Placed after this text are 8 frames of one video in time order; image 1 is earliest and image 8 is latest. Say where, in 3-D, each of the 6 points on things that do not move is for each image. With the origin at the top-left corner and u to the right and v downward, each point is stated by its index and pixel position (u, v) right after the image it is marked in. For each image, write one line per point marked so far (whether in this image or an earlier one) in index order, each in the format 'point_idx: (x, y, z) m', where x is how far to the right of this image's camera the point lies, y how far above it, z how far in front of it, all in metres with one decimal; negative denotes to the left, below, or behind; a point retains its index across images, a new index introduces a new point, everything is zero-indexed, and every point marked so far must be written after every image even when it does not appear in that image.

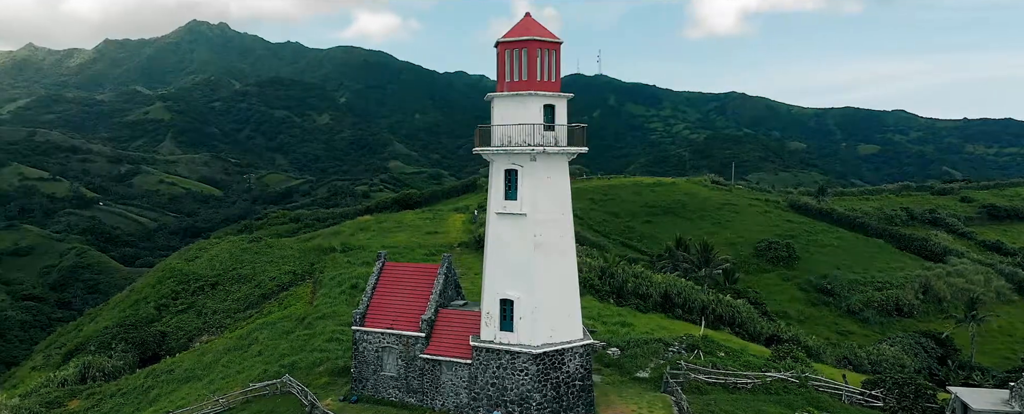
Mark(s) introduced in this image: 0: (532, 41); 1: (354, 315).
0: (+0.5, +4.2, +17.0) m
1: (-4.6, -3.2, +19.6) m
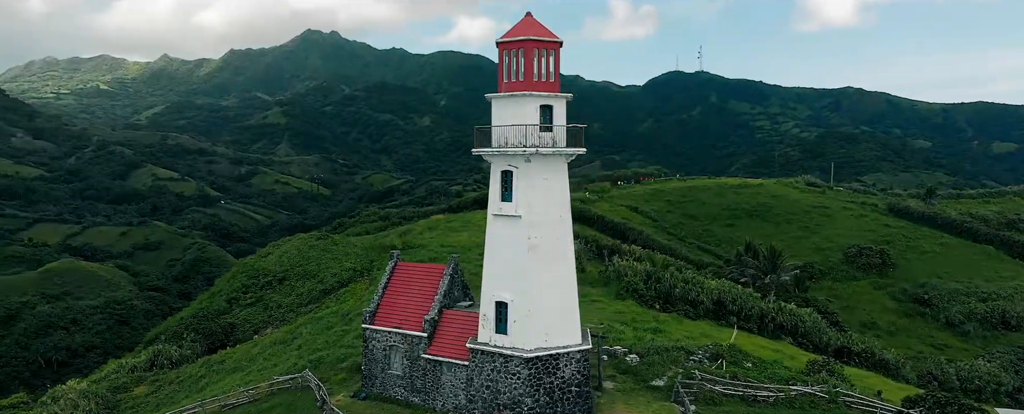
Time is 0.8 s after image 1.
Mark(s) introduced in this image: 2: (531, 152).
0: (+0.4, +4.2, +16.8) m
1: (-4.4, -3.2, +20.0) m
2: (+0.3, +1.4, +16.6) m
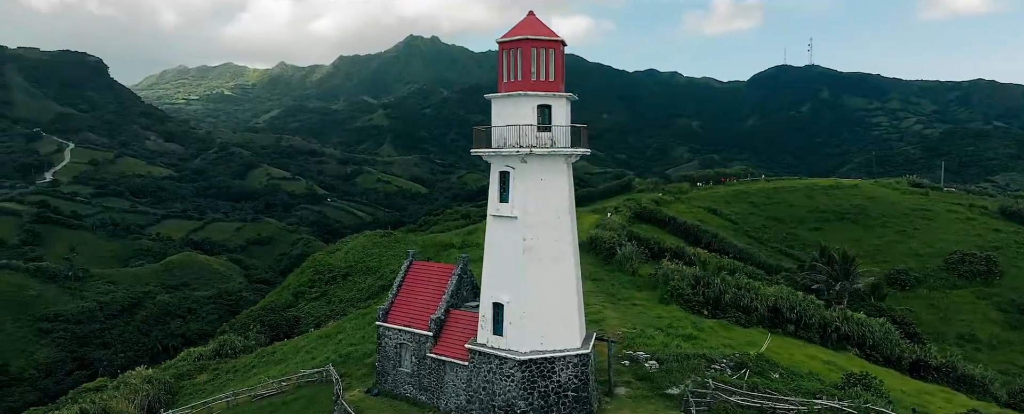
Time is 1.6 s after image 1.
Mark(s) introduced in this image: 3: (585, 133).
0: (+0.3, +4.1, +16.6) m
1: (-4.1, -3.2, +20.4) m
2: (+0.2, +1.4, +16.4) m
3: (+1.7, +1.9, +17.5) m
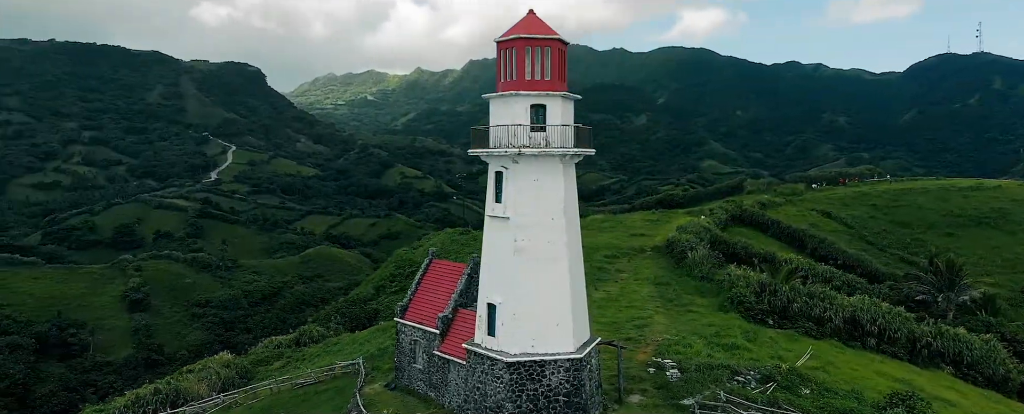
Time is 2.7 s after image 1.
0: (+0.2, +4.1, +16.5) m
1: (-3.6, -3.2, +20.9) m
2: (0.0, +1.3, +16.3) m
3: (+1.7, +1.9, +17.1) m
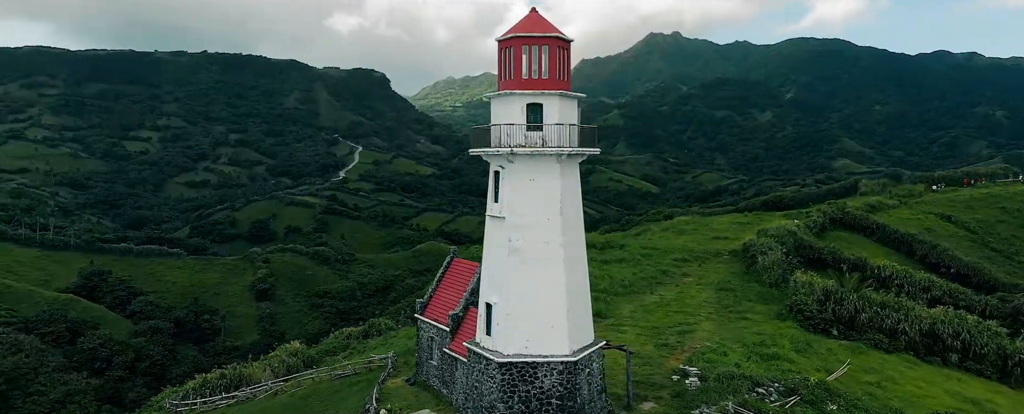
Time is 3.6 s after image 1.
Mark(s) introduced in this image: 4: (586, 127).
0: (+0.1, +4.1, +16.4) m
1: (-3.0, -3.1, +21.4) m
2: (-0.1, +1.3, +16.2) m
3: (+1.6, +1.9, +16.8) m
4: (+1.8, +2.0, +16.9) m
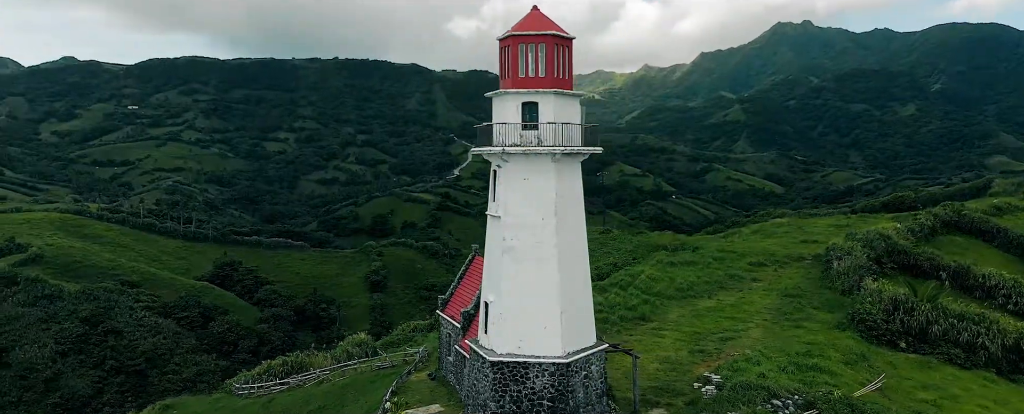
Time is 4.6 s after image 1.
0: (0.0, +4.1, +16.4) m
1: (-2.4, -3.1, +21.8) m
2: (-0.3, +1.4, +16.3) m
3: (+1.6, +1.9, +16.5) m
4: (+1.8, +2.0, +16.6) m
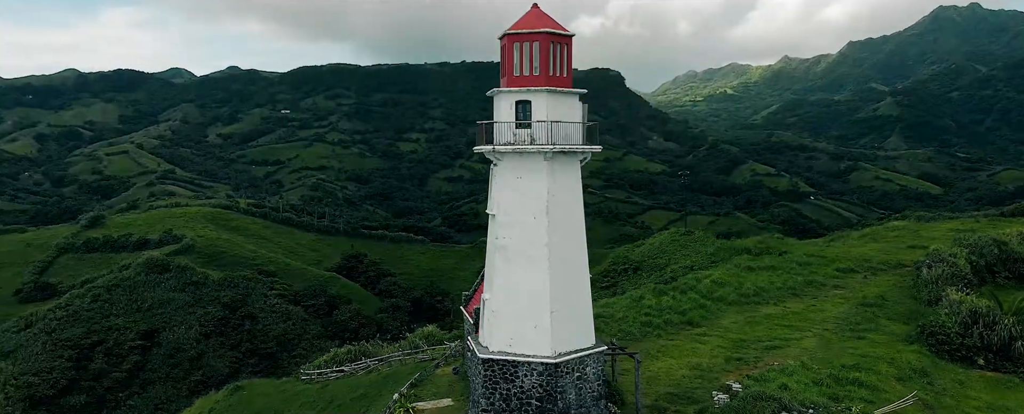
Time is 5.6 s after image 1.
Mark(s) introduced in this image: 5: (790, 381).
0: (-0.1, +4.2, +16.4) m
1: (-1.7, -3.0, +22.1) m
2: (-0.4, +1.4, +16.3) m
3: (+1.4, +1.9, +16.3) m
4: (+1.7, +2.0, +16.4) m
5: (+8.1, -5.1, +19.7) m
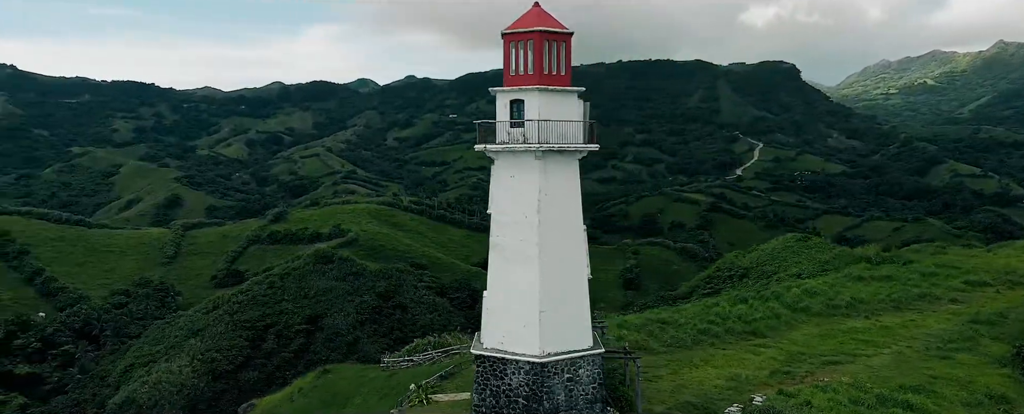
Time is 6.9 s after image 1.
0: (-0.2, +4.2, +16.6) m
1: (-0.7, -3.0, +22.5) m
2: (-0.5, +1.4, +16.6) m
3: (+1.3, +1.9, +16.2) m
4: (+1.5, +2.0, +16.2) m
5: (+8.4, -5.2, +18.1) m
